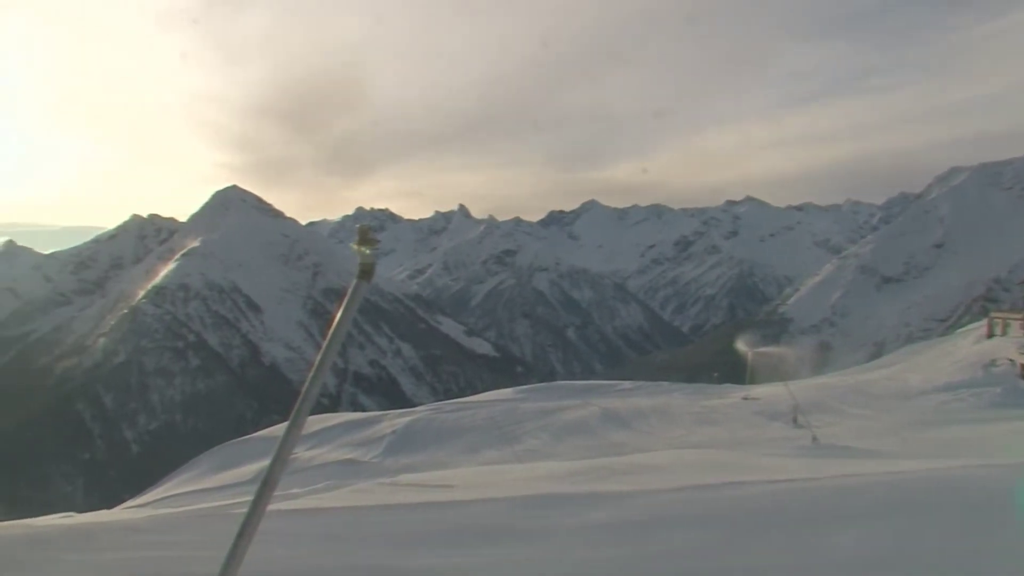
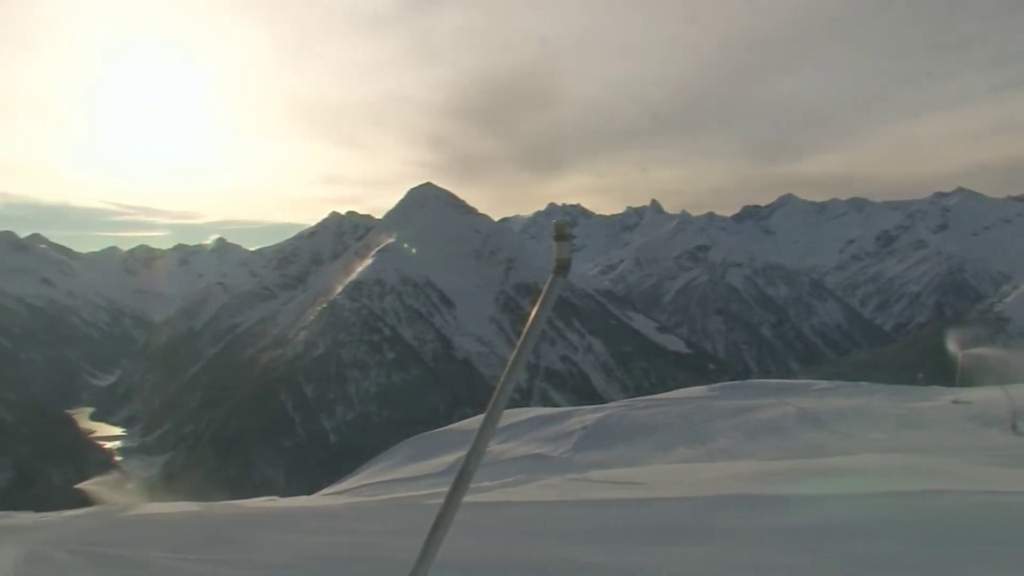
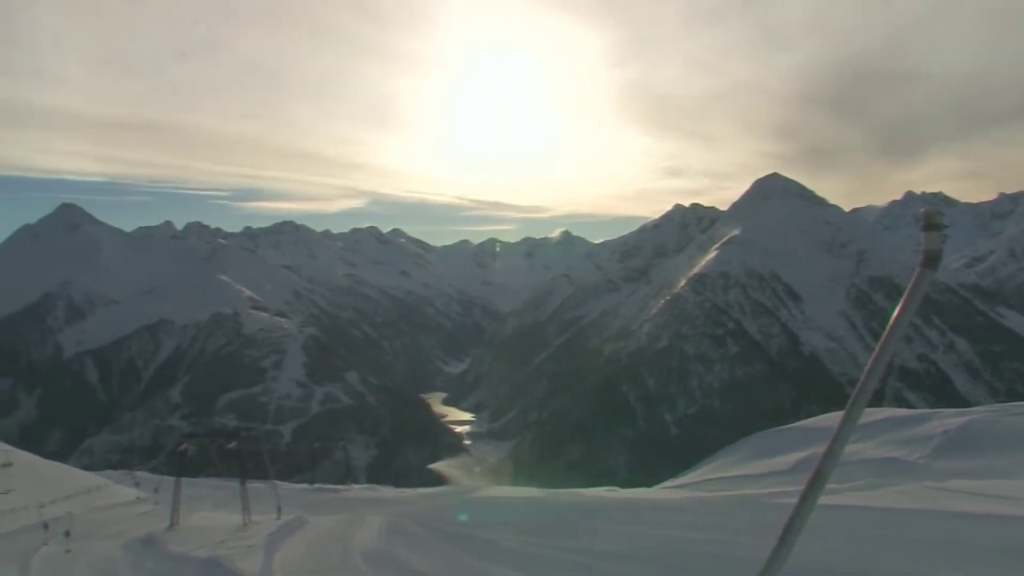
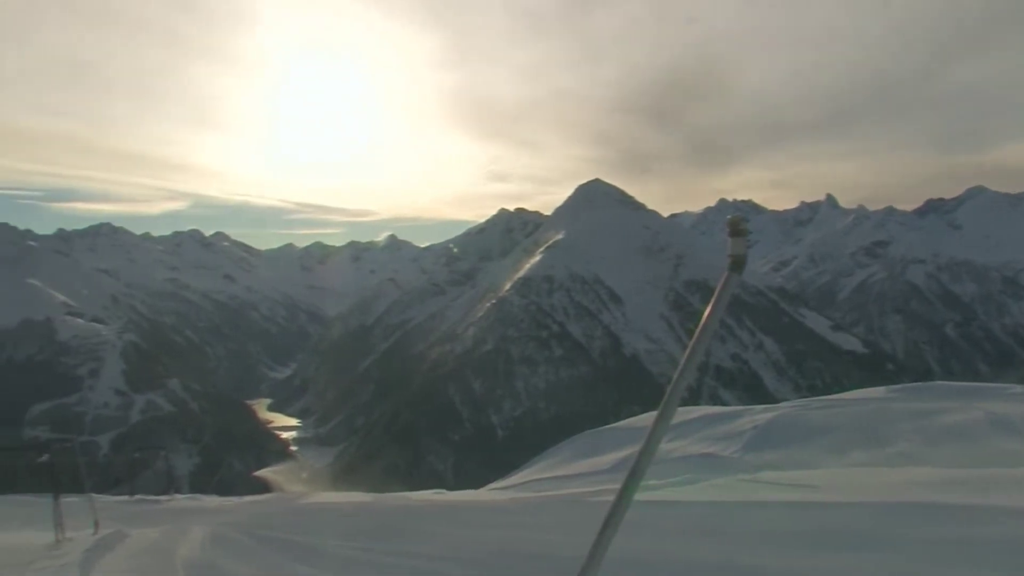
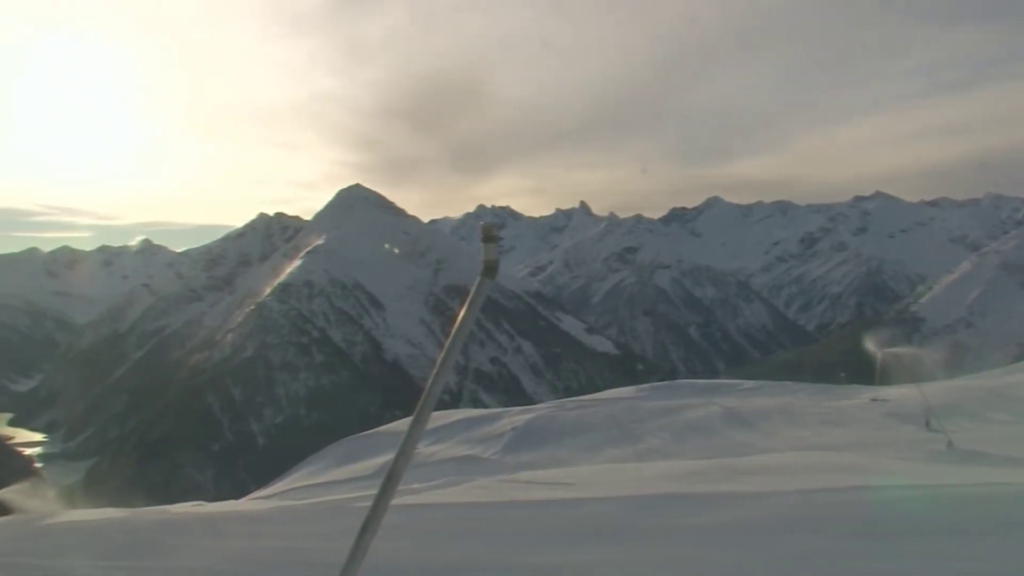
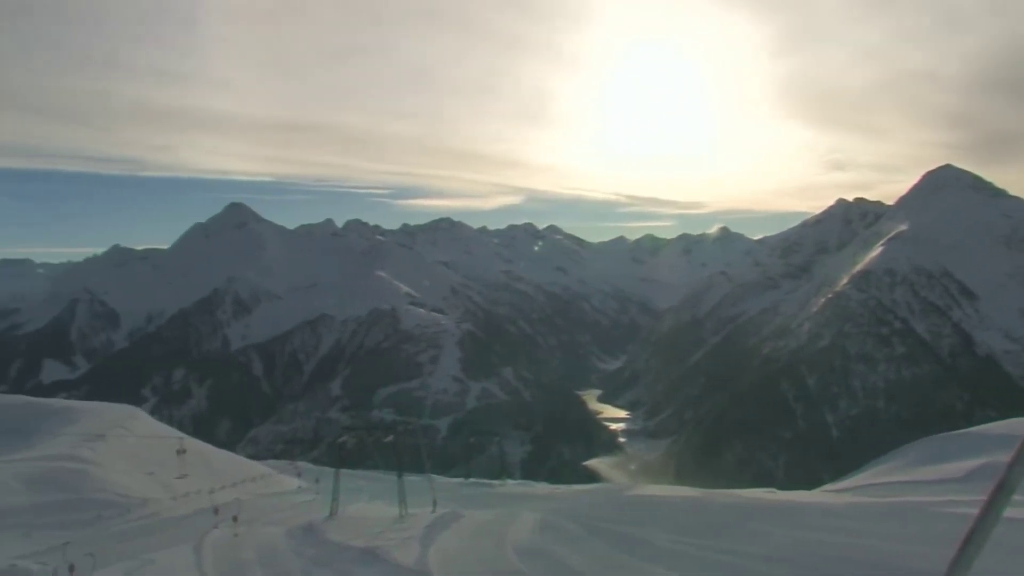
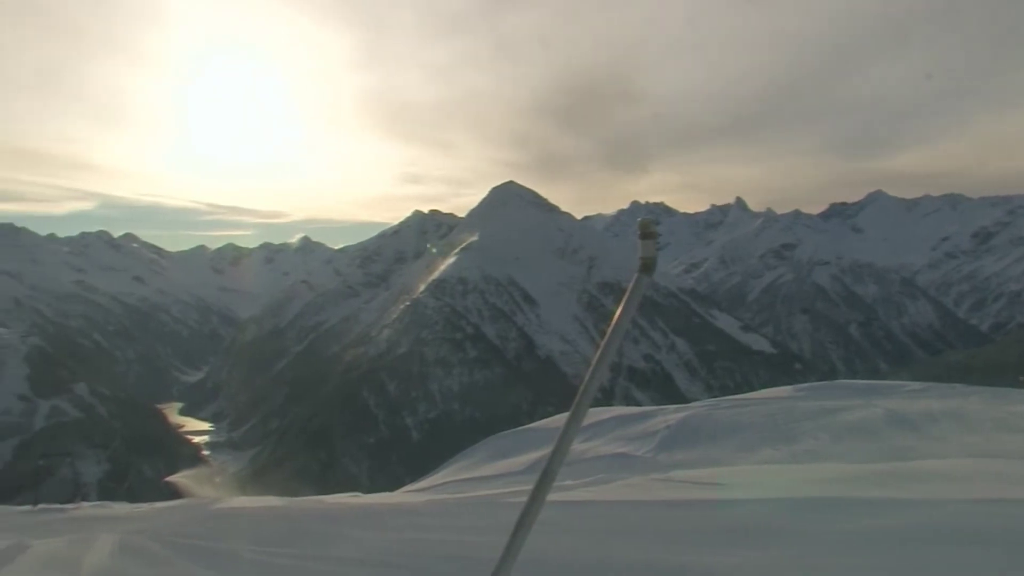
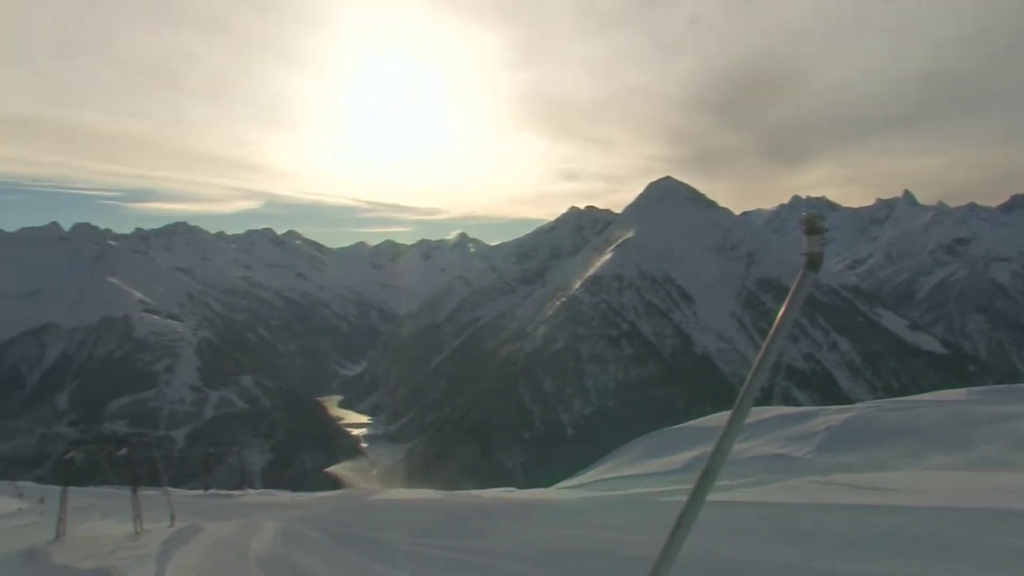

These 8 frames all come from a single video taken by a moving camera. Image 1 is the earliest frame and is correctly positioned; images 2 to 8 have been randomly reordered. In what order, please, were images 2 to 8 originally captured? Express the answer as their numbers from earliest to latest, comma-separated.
5, 2, 7, 4, 8, 3, 6
